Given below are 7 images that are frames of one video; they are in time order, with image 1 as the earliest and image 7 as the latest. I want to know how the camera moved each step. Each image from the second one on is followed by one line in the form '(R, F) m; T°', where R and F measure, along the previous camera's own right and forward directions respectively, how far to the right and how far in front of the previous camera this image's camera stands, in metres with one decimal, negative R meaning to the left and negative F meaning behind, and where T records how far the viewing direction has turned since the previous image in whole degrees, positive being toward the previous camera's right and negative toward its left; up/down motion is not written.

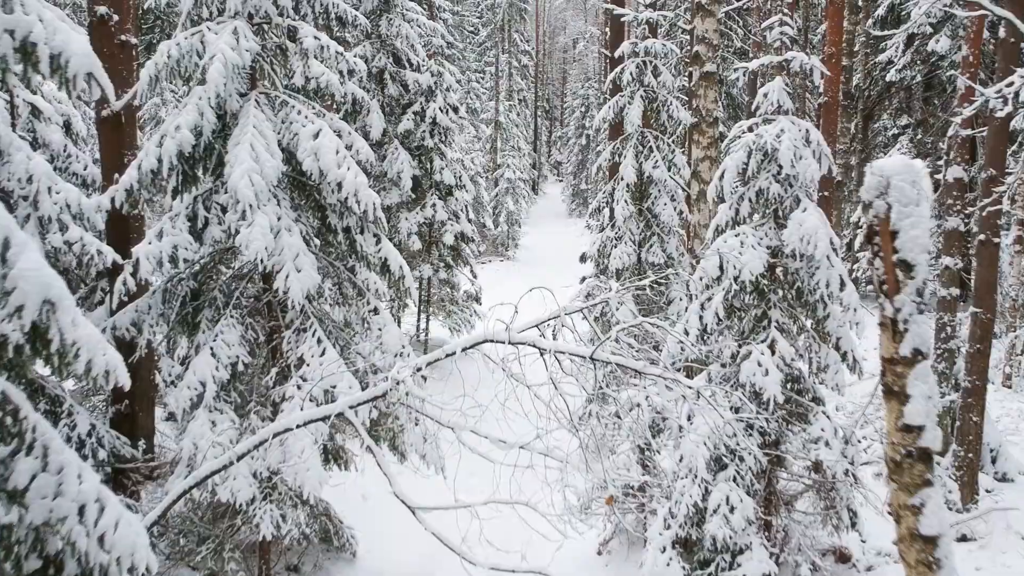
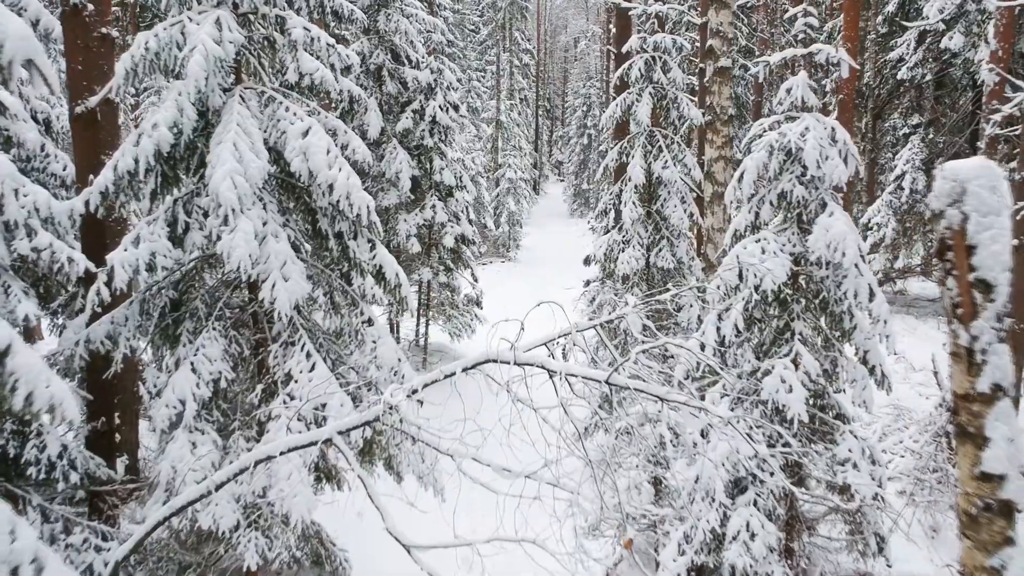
(0.0, +0.4) m; 0°
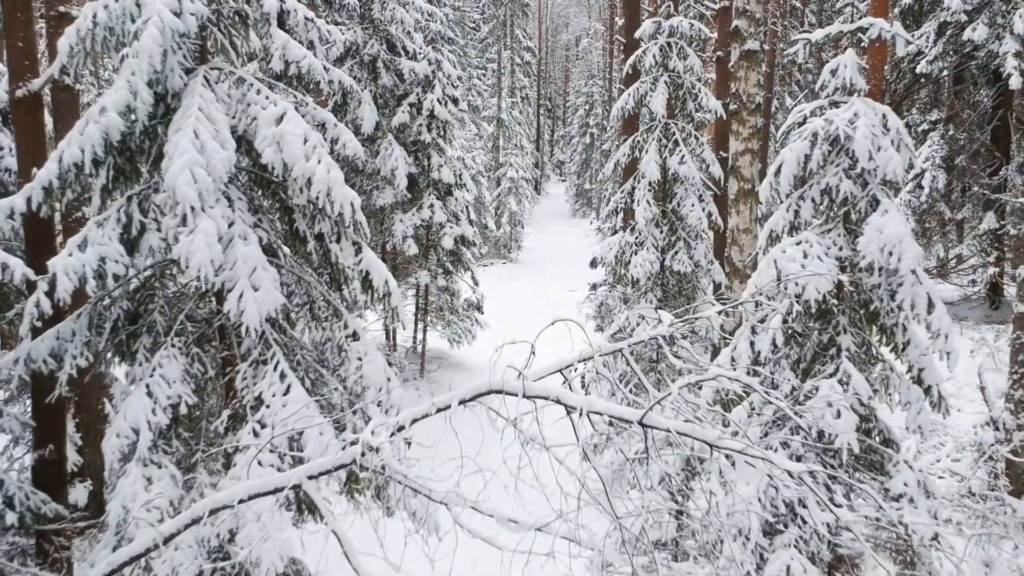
(0.0, +0.7) m; 0°
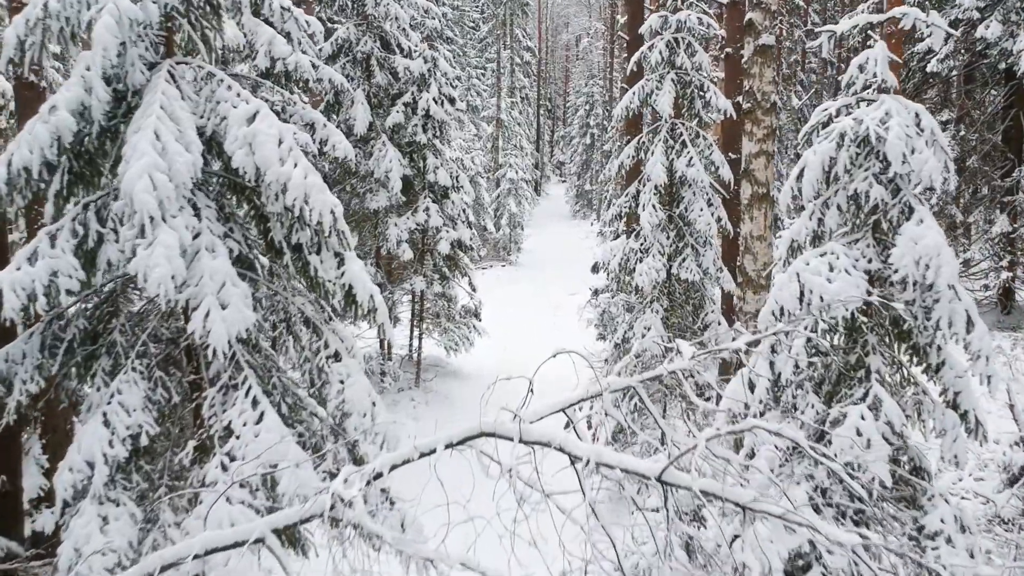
(0.0, +0.4) m; 0°
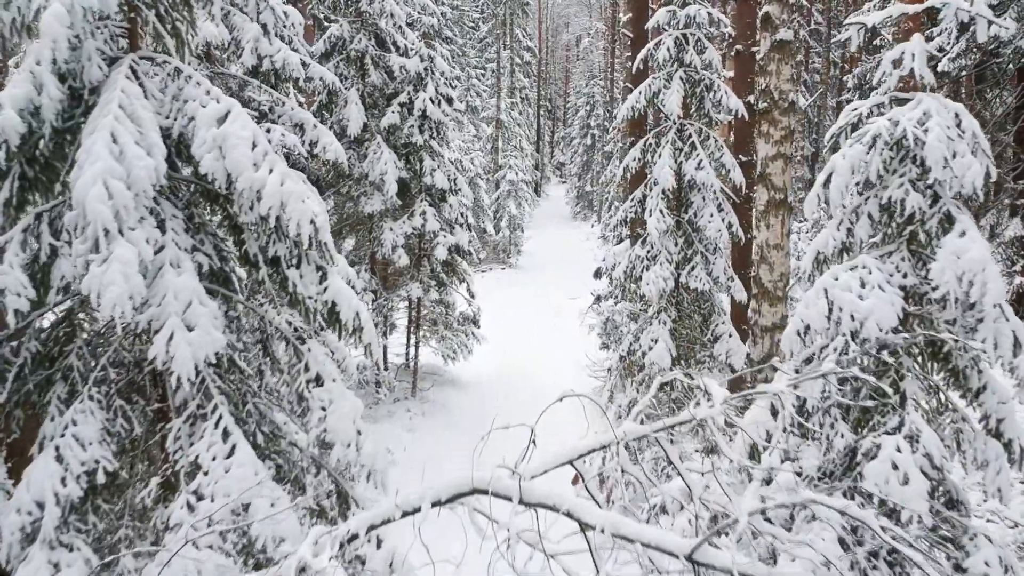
(0.0, +0.4) m; 0°
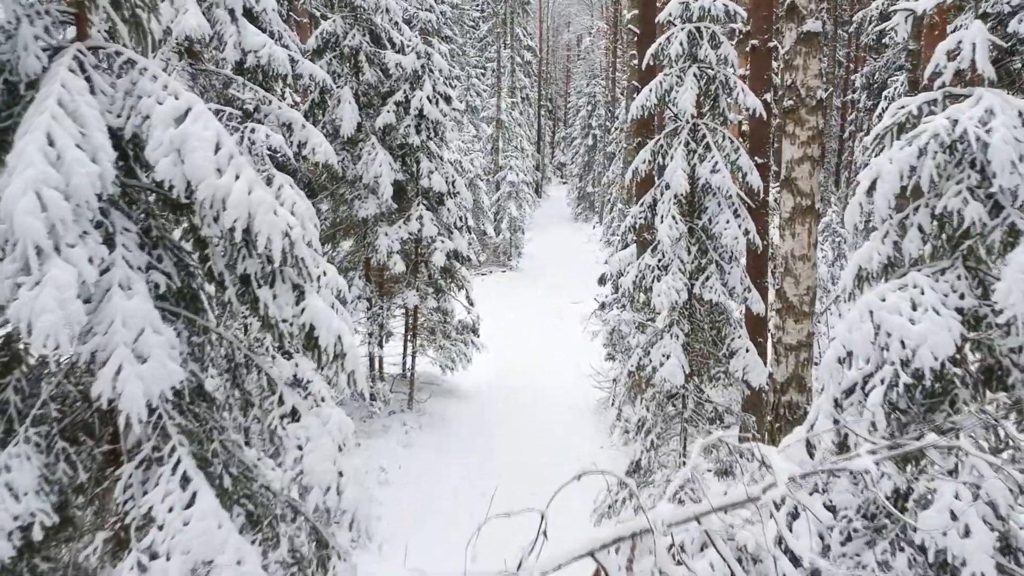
(0.0, +0.5) m; 0°
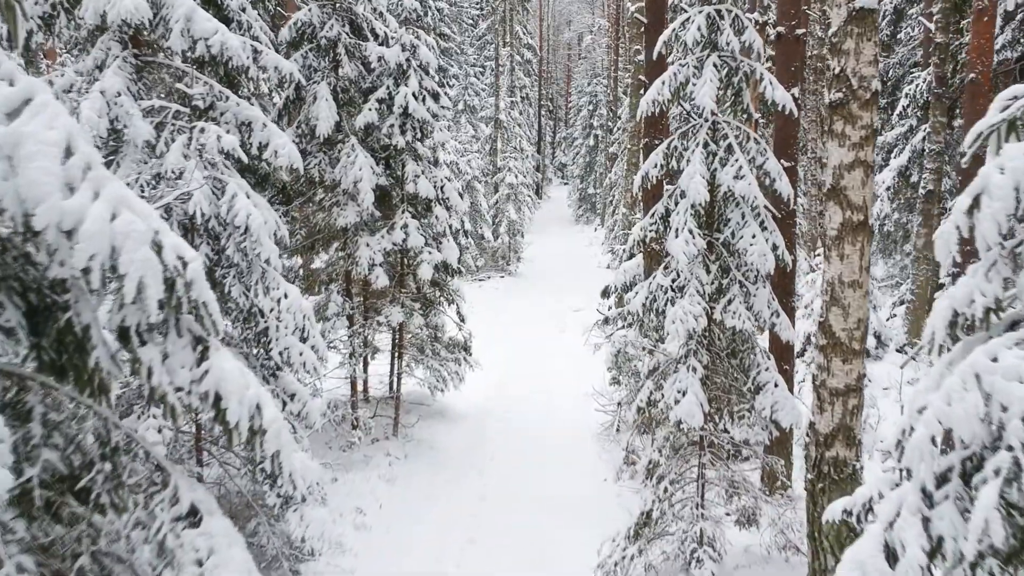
(+0.1, +0.9) m; 0°
